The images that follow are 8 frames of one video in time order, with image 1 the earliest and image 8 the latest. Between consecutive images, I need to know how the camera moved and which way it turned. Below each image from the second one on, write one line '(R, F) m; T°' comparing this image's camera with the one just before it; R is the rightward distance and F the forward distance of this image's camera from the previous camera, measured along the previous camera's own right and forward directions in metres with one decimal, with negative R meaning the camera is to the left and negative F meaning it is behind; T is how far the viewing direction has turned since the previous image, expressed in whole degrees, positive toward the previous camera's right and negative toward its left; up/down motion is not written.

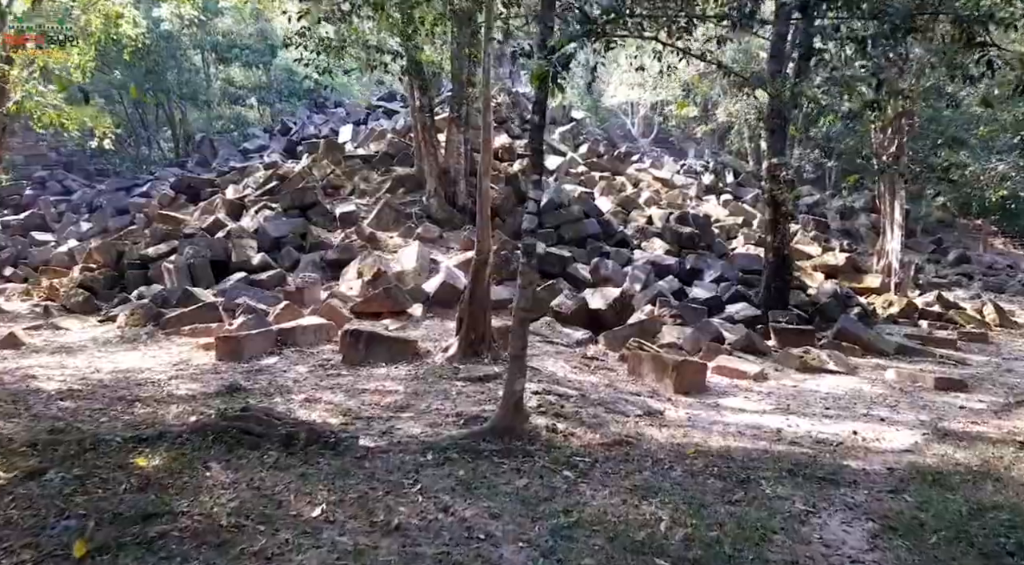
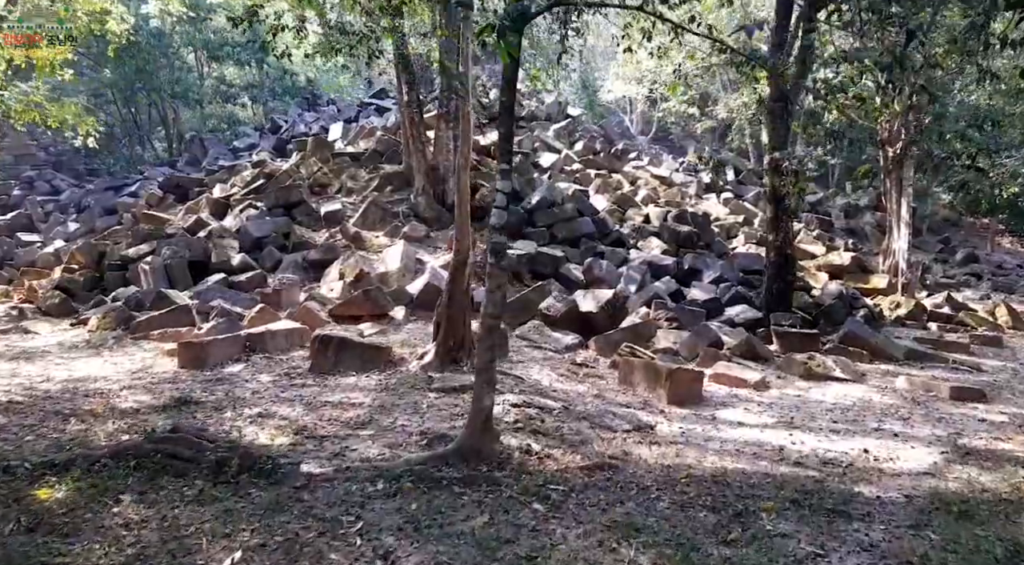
(+0.2, +0.6) m; 0°
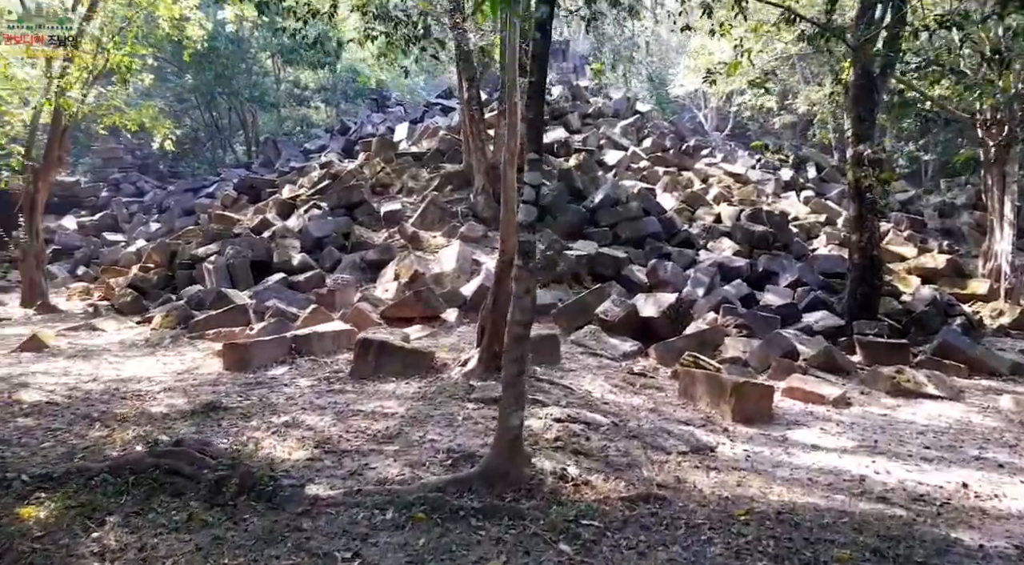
(+0.2, +0.5) m; -5°
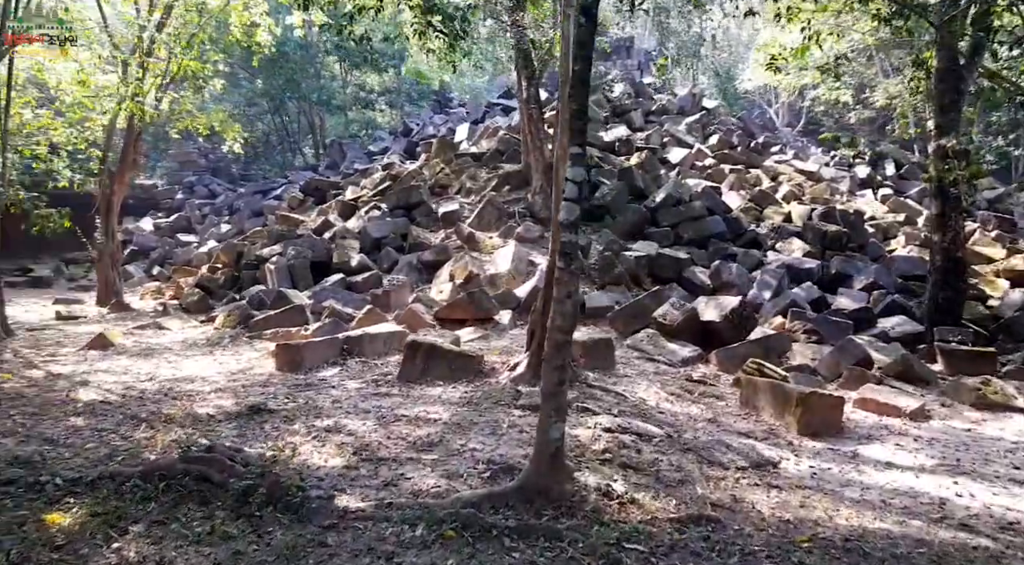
(+0.1, +0.2) m; -5°
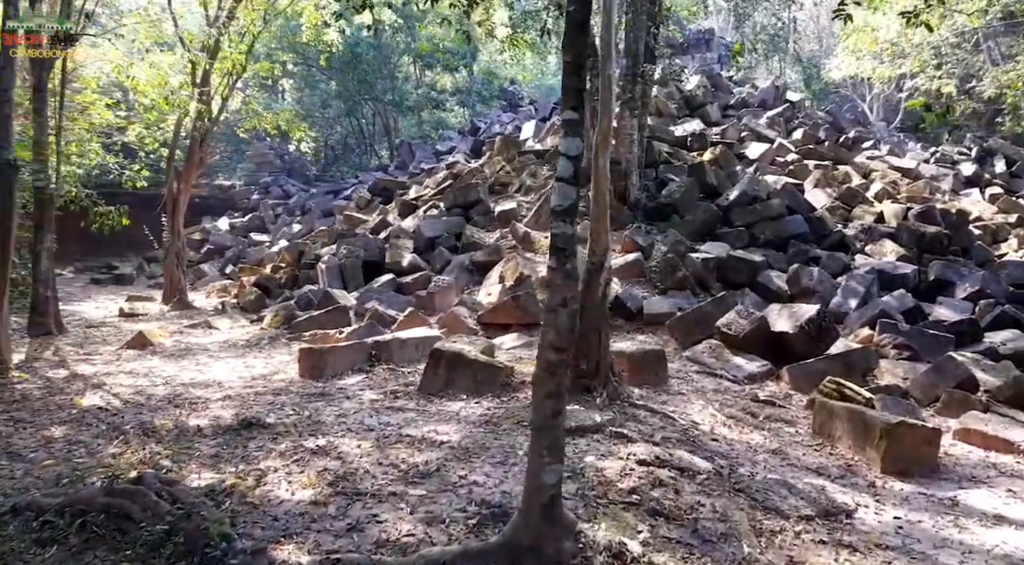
(+0.3, +0.8) m; -5°
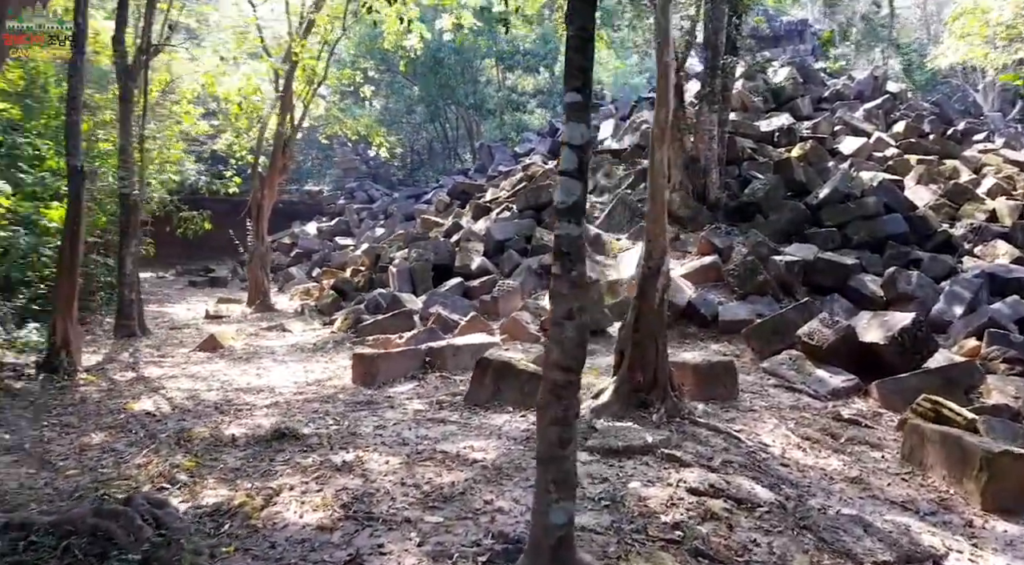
(+0.2, +0.3) m; -6°
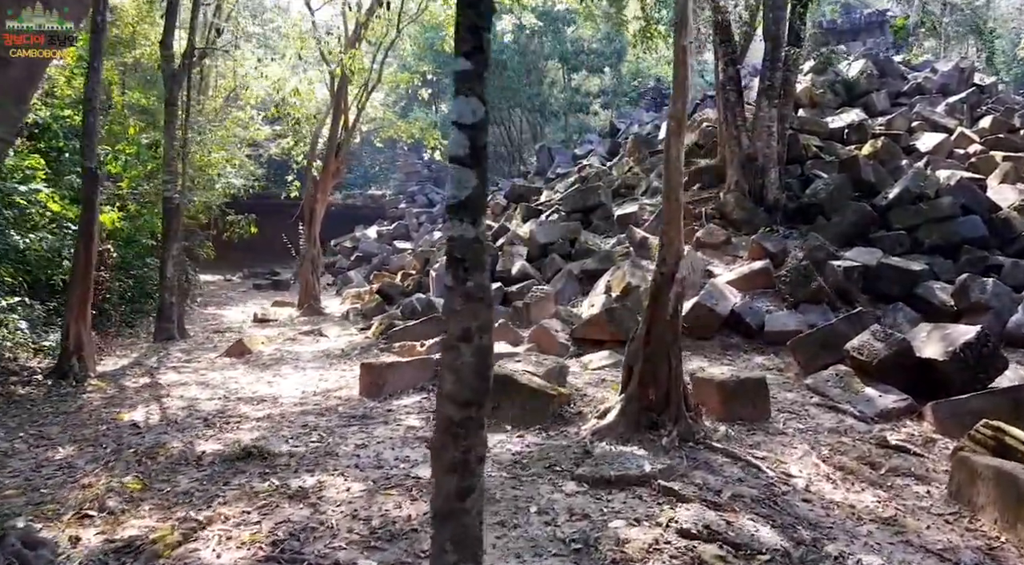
(+0.4, +0.5) m; -5°
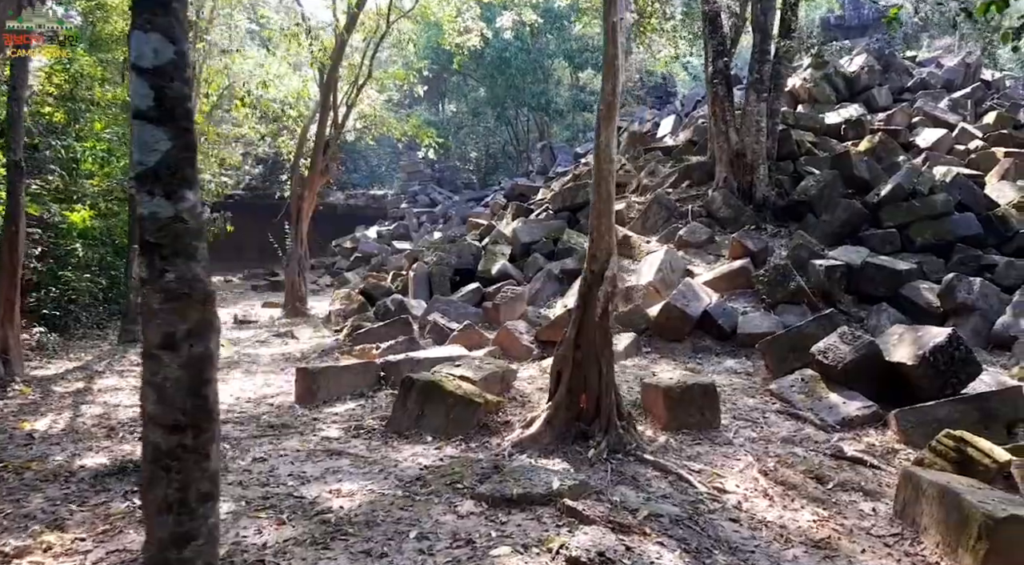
(+0.5, +0.4) m; -1°
